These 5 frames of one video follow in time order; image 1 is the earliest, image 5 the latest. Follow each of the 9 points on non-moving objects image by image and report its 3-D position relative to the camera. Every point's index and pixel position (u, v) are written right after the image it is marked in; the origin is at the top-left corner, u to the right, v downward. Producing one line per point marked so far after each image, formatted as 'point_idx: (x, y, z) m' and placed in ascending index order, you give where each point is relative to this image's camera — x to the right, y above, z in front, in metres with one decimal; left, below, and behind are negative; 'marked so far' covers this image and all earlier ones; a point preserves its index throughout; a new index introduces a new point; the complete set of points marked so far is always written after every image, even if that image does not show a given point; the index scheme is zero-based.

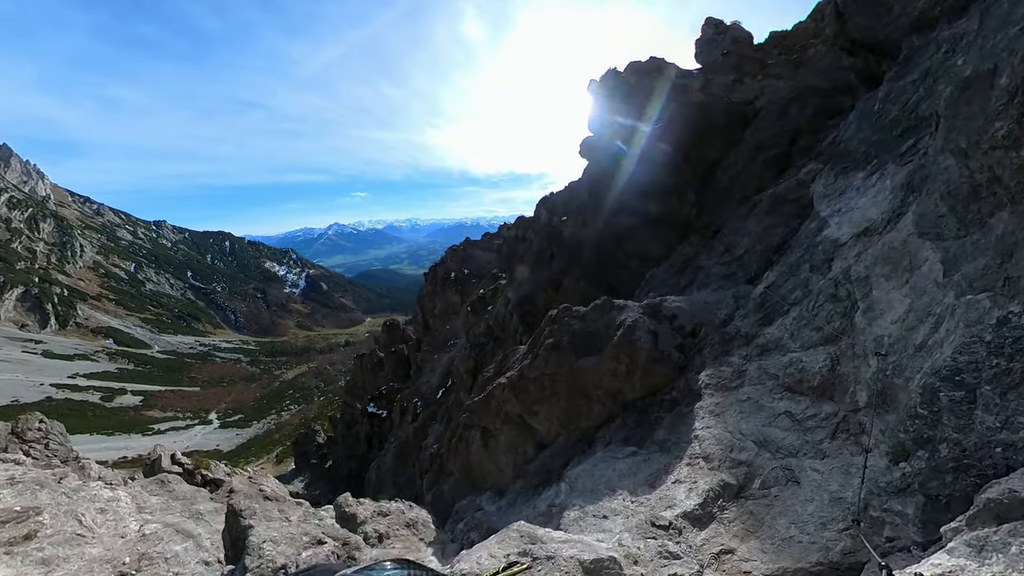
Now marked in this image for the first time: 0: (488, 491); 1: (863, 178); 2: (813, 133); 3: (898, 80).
0: (-0.9, -5.9, +17.2) m
1: (+7.8, +2.6, +12.9) m
2: (+10.2, +4.9, +19.2) m
3: (+9.5, +5.2, +14.2) m
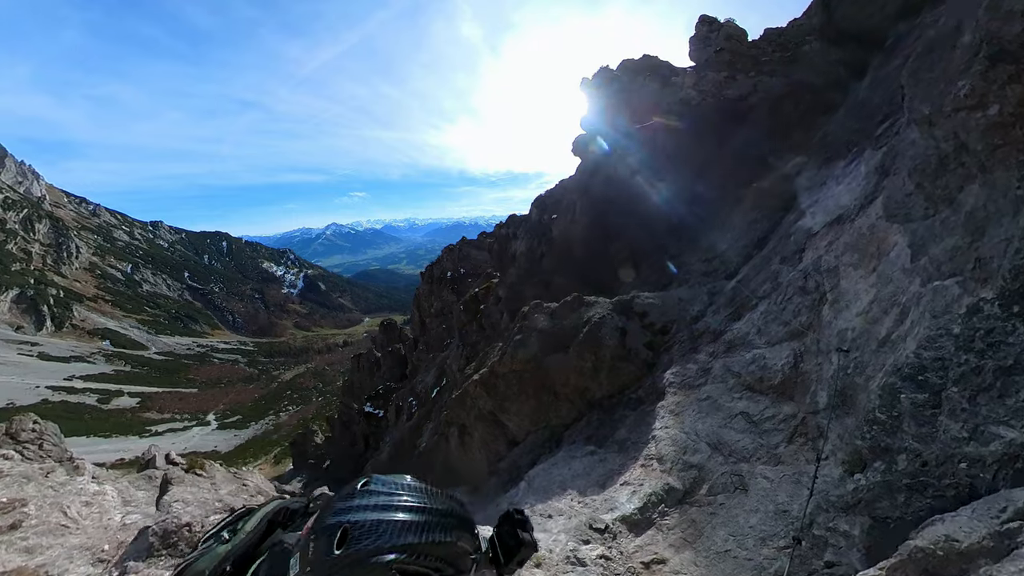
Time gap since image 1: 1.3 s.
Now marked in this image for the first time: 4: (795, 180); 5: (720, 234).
0: (-1.5, -5.9, +16.6) m
1: (+7.2, +2.7, +12.3) m
2: (+9.5, +5.0, +18.7) m
3: (+8.9, +5.4, +13.7) m
4: (+7.1, +2.8, +14.5) m
5: (+5.9, +1.5, +16.1) m
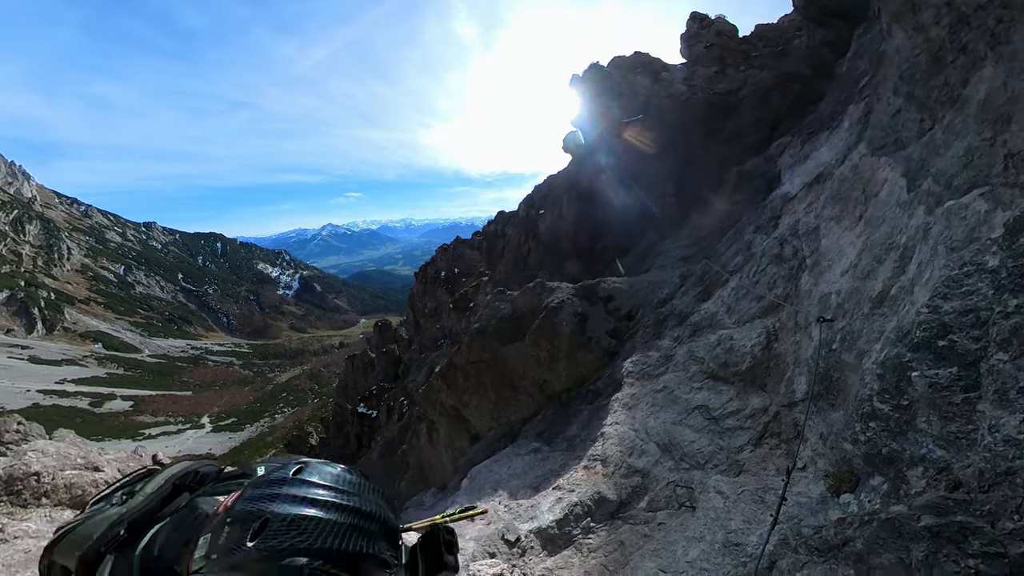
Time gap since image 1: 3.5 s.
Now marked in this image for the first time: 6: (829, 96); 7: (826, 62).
0: (-2.2, -5.6, +15.5) m
1: (+6.4, +3.0, +11.2) m
2: (+8.7, +5.3, +17.6) m
3: (+8.1, +5.7, +12.6) m
4: (+6.3, +3.1, +13.4) m
5: (+5.1, +1.8, +15.0) m
6: (+7.2, +4.4, +12.8) m
7: (+9.8, +7.1, +17.5) m
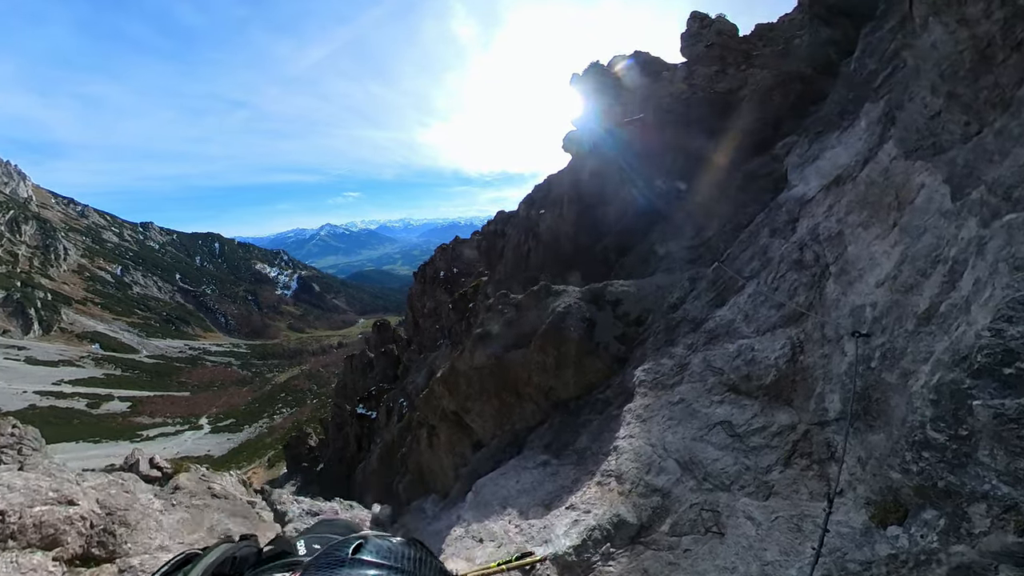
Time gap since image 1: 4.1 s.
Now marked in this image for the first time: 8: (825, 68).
0: (-2.1, -5.7, +15.3) m
1: (+6.4, +3.0, +11.1) m
2: (+8.8, +5.3, +17.4) m
3: (+8.1, +5.6, +12.4) m
4: (+6.4, +3.0, +13.2) m
5: (+5.1, +1.7, +14.8) m
6: (+7.3, +4.3, +12.7) m
7: (+9.8, +7.0, +17.4) m
8: (+9.5, +6.7, +17.2) m
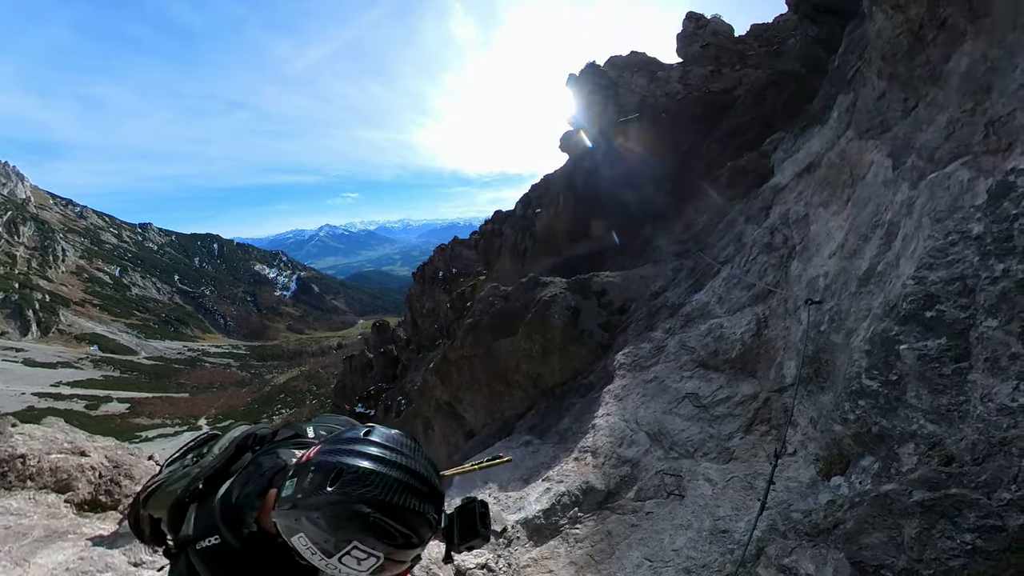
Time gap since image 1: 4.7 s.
0: (-2.3, -5.5, +15.4) m
1: (+6.2, +3.1, +11.2) m
2: (+8.6, +5.4, +17.5) m
3: (+7.9, +5.8, +12.5) m
4: (+6.2, +3.2, +13.3) m
5: (+4.9, +1.9, +14.9) m
6: (+7.1, +4.5, +12.8) m
7: (+9.6, +7.2, +17.5) m
8: (+9.3, +6.9, +17.3) m
